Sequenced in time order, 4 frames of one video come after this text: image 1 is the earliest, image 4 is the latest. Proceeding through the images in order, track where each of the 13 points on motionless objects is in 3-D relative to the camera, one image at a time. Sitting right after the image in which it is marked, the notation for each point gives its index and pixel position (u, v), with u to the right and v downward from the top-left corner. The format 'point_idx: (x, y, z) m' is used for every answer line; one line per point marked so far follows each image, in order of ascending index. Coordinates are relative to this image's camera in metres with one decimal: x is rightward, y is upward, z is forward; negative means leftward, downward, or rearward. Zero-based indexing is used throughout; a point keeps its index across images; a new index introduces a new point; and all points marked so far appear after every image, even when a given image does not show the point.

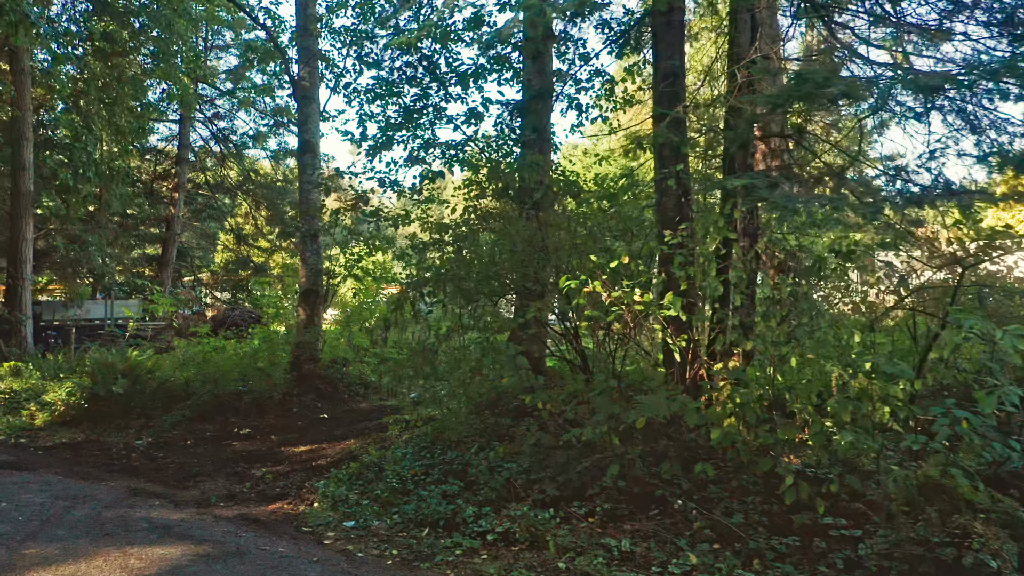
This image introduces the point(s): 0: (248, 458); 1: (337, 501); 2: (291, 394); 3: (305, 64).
0: (-2.8, -1.8, +8.6) m
1: (-1.4, -1.7, +6.3) m
2: (-3.1, -1.5, +11.7) m
3: (-3.2, +3.4, +12.5) m
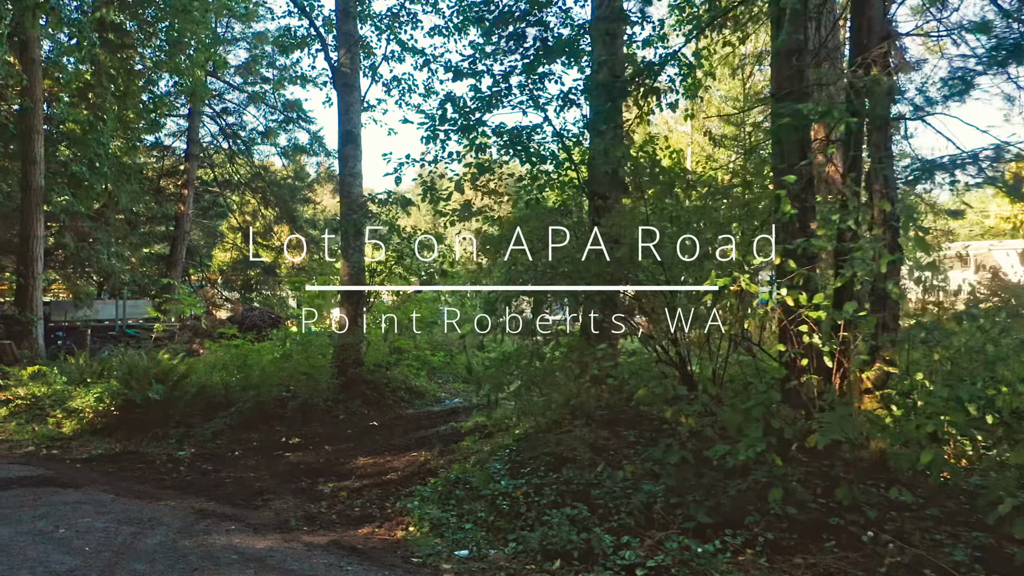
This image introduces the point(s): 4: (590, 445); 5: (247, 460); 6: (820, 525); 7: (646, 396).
0: (-2.0, -1.8, +7.9) m
1: (-0.5, -1.6, +5.6) m
2: (-2.3, -1.5, +11.0) m
3: (-2.4, +3.5, +11.8) m
4: (+0.6, -1.1, +5.8) m
5: (-2.8, -1.8, +8.6) m
6: (+1.7, -1.3, +4.6) m
7: (+1.0, -0.8, +6.0) m
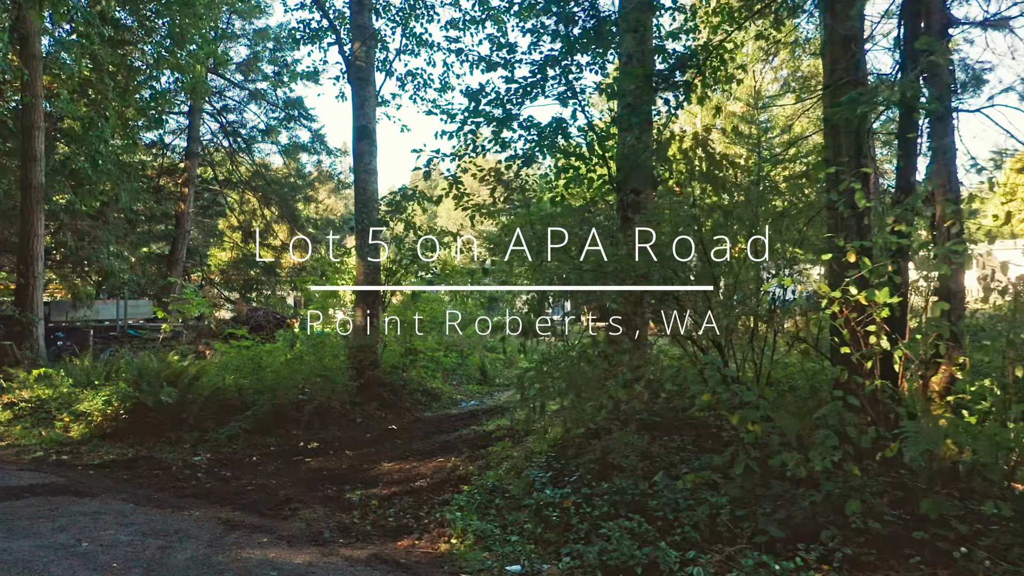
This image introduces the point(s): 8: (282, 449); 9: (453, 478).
0: (-1.7, -1.8, +7.6) m
1: (-0.2, -1.6, +5.4) m
2: (-2.1, -1.5, +10.7) m
3: (-2.1, +3.5, +11.5) m
4: (+0.9, -1.1, +5.6) m
5: (-2.5, -1.8, +8.3) m
6: (+2.0, -1.3, +4.3) m
7: (+1.3, -0.8, +5.7) m
8: (-2.5, -1.8, +9.0) m
9: (-0.5, -1.7, +7.2) m
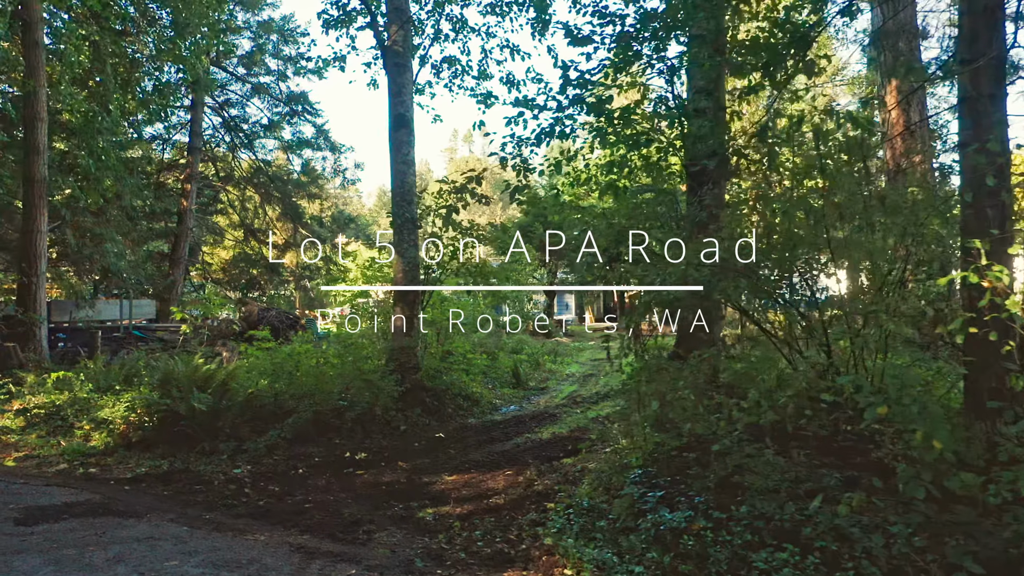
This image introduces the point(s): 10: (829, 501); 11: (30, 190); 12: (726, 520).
0: (-1.0, -1.8, +7.0) m
1: (+0.5, -1.6, +4.7) m
2: (-1.4, -1.5, +10.0) m
3: (-1.5, +3.5, +10.9) m
4: (+1.6, -1.1, +4.9) m
5: (-1.8, -1.8, +7.6) m
6: (+2.8, -1.3, +3.7) m
7: (+2.0, -0.8, +5.1) m
8: (-1.9, -1.7, +8.3) m
9: (+0.2, -1.7, +6.5) m
10: (+1.8, -1.2, +4.6) m
11: (-9.2, +1.9, +15.6) m
12: (+1.2, -1.4, +4.8) m
